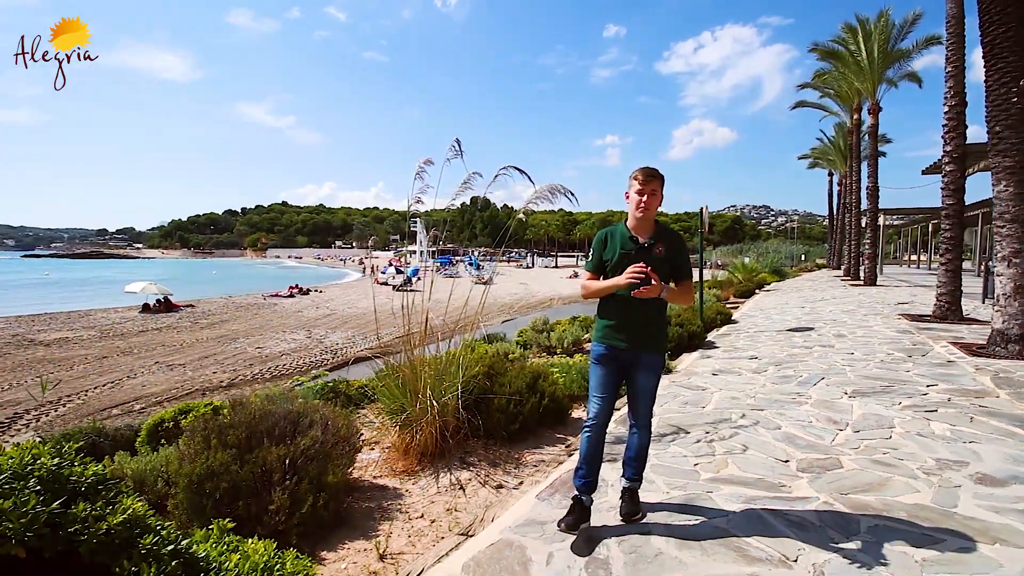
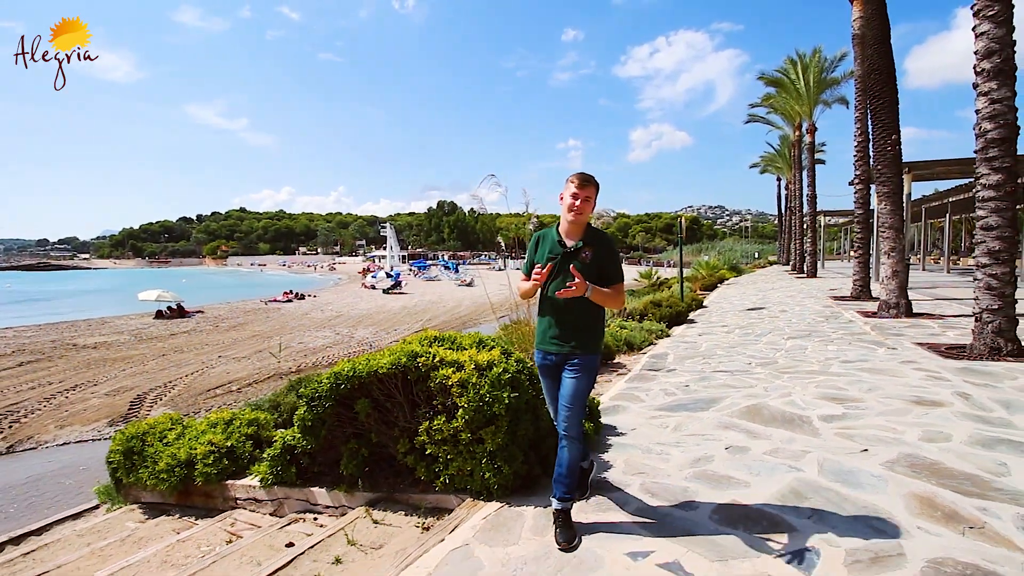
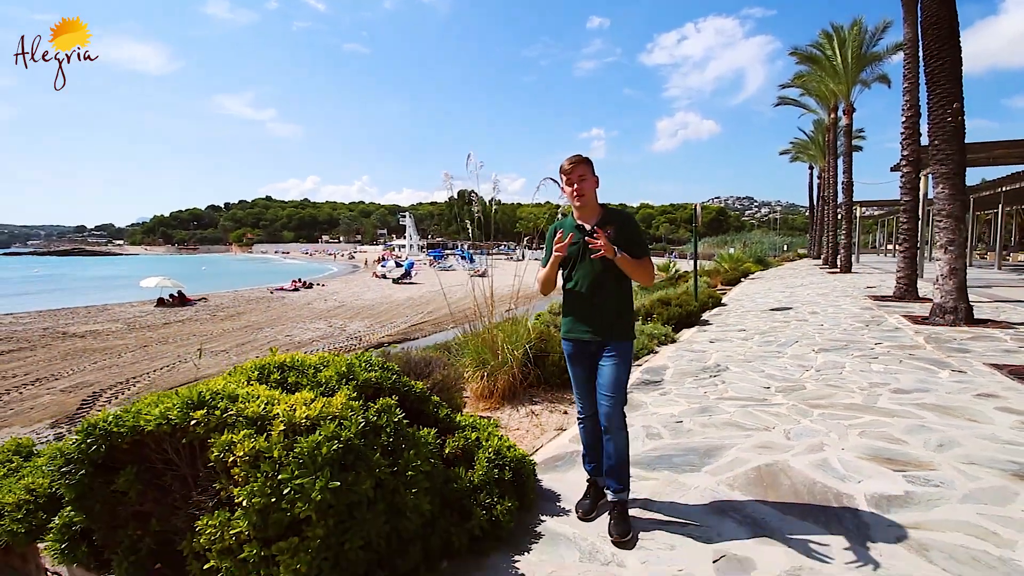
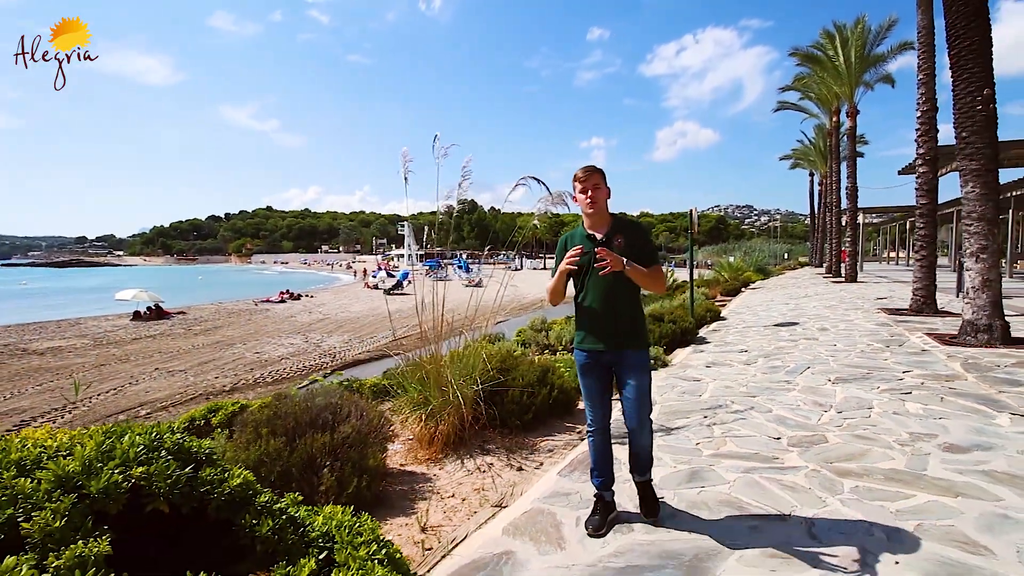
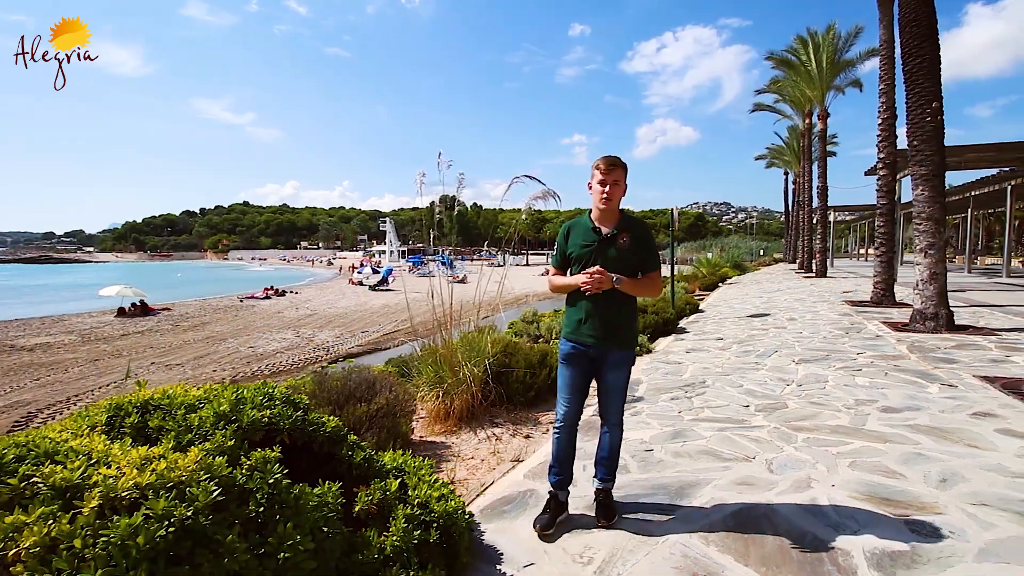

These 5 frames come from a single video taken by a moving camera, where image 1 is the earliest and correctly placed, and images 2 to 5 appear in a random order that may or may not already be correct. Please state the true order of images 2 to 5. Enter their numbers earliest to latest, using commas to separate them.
4, 5, 3, 2
